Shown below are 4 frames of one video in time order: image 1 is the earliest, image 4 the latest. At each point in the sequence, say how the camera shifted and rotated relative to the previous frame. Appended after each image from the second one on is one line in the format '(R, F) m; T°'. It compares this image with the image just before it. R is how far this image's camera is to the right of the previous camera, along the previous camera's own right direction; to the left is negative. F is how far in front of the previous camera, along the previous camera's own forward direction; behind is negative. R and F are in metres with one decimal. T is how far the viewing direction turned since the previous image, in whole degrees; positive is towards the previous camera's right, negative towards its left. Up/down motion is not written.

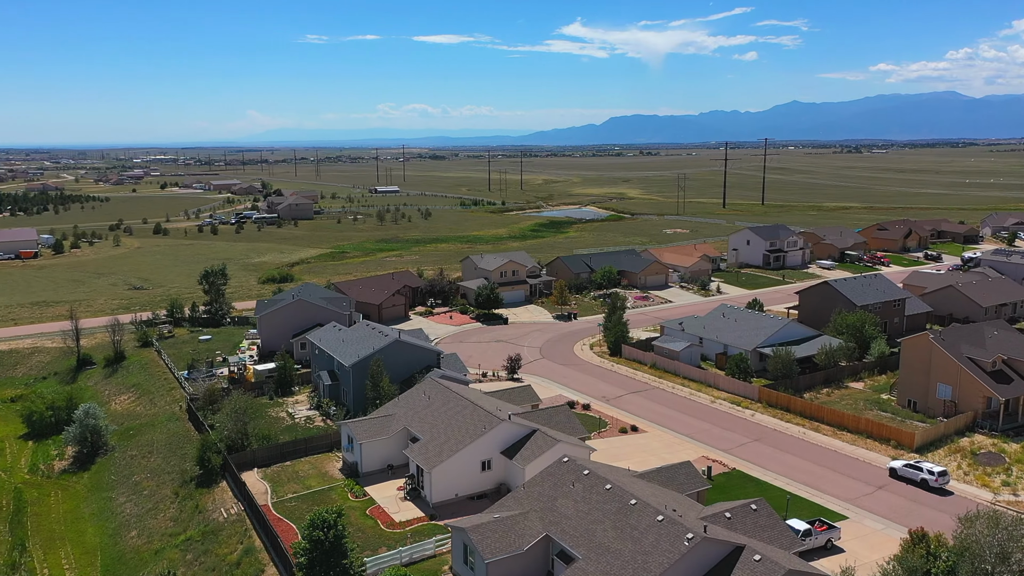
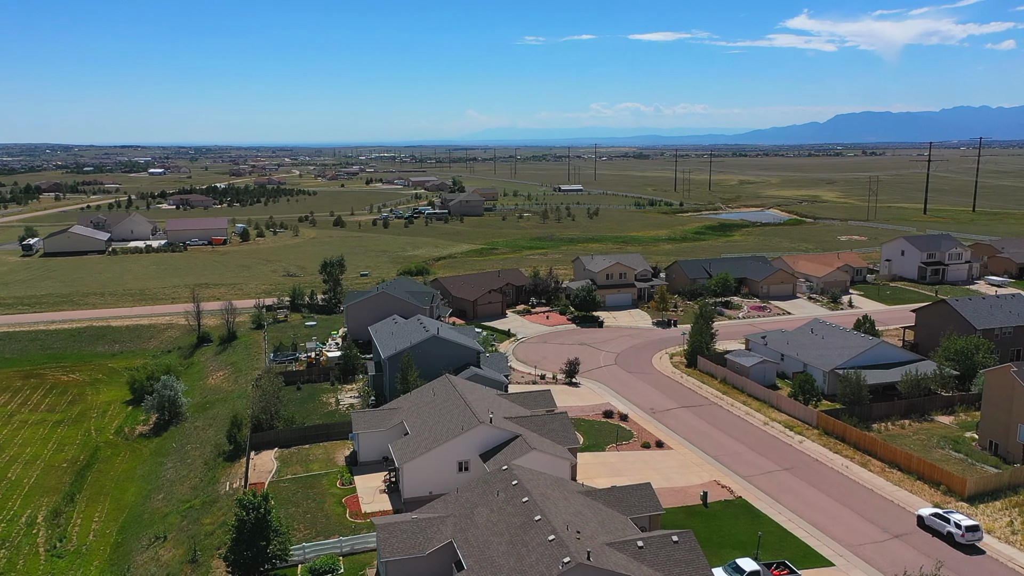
(+6.8, +1.2) m; -14°
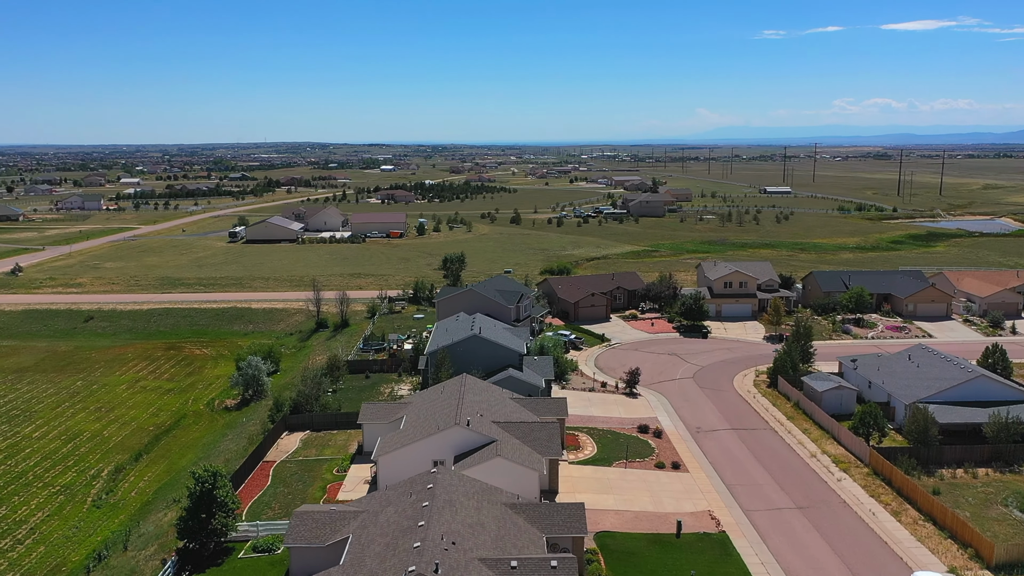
(+7.3, +1.3) m; -15°
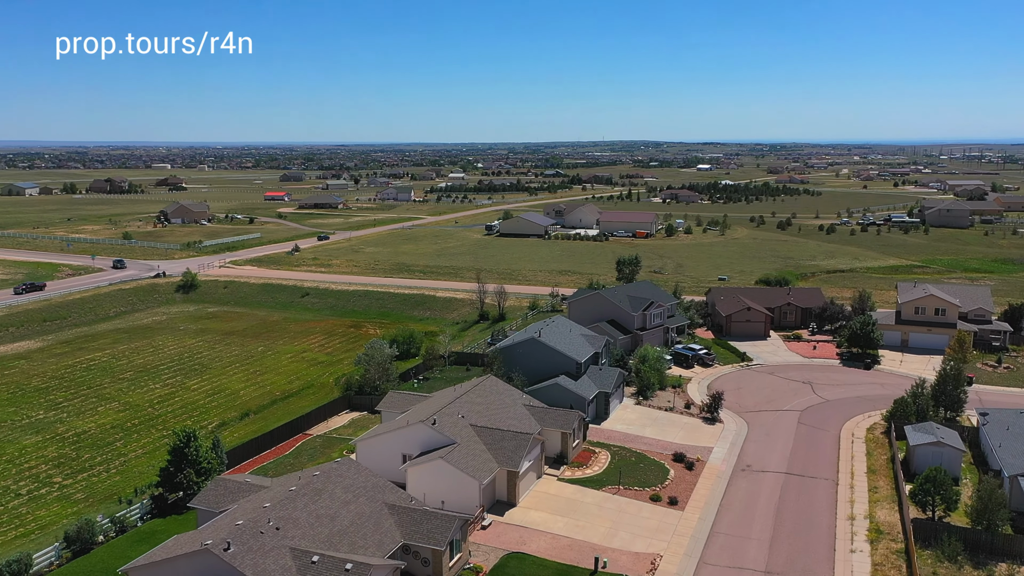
(+10.7, +2.7) m; -22°
